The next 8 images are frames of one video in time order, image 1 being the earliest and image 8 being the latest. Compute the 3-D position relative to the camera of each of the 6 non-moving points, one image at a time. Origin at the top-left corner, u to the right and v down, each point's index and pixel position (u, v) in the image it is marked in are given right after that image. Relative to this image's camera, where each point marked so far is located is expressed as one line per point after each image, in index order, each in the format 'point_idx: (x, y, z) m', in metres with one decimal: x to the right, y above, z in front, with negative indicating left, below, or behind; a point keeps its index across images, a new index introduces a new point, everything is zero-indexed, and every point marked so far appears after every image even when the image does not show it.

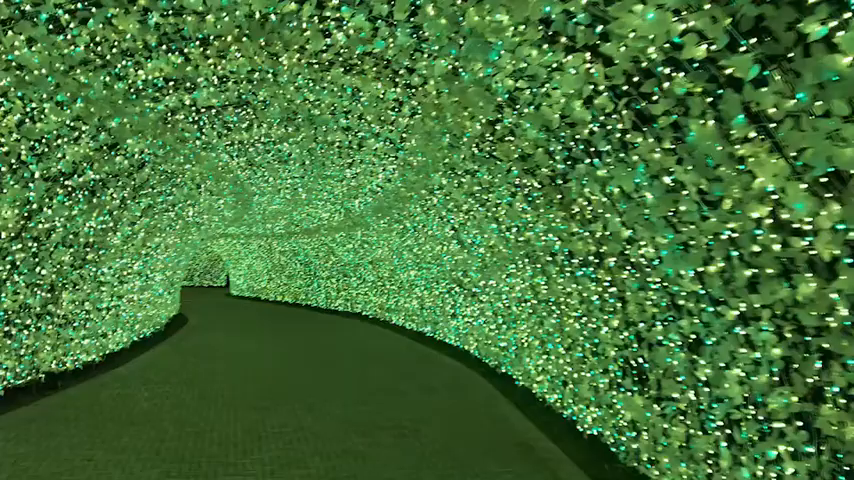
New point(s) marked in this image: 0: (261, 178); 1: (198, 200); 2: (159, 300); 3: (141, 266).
0: (-2.6, +1.0, +12.1) m
1: (-3.4, +0.6, +11.5) m
2: (-5.0, -1.1, +14.2) m
3: (-4.2, -0.4, +11.2) m
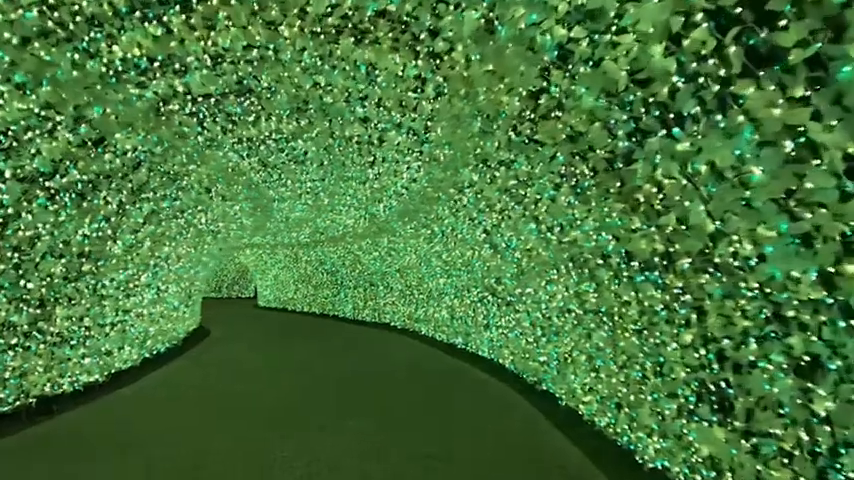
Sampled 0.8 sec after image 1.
0: (-2.2, +0.8, +11.3) m
1: (-3.0, +0.5, +10.7) m
2: (-4.4, -1.3, +13.4) m
3: (-3.8, -0.5, +10.5) m
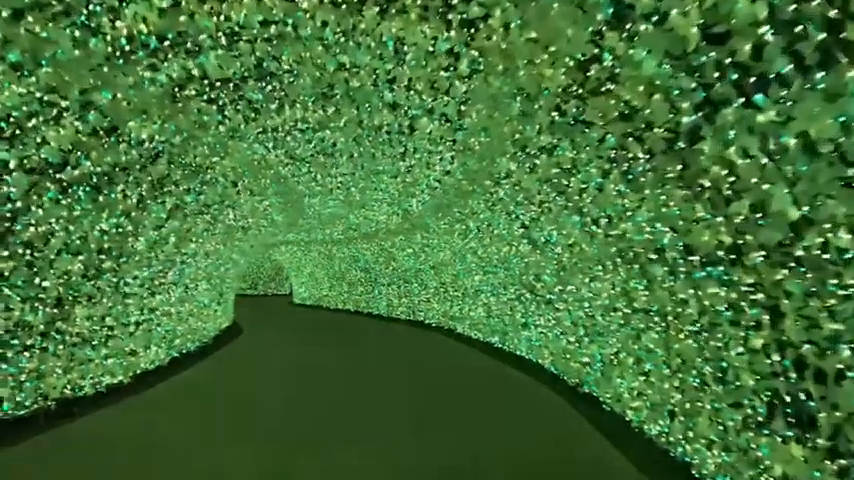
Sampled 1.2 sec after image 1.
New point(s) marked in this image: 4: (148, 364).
0: (-1.7, +0.9, +10.9) m
1: (-2.6, +0.5, +10.3) m
2: (-3.8, -1.3, +13.1) m
3: (-3.3, -0.5, +10.2) m
4: (-3.6, -1.6, +9.8) m
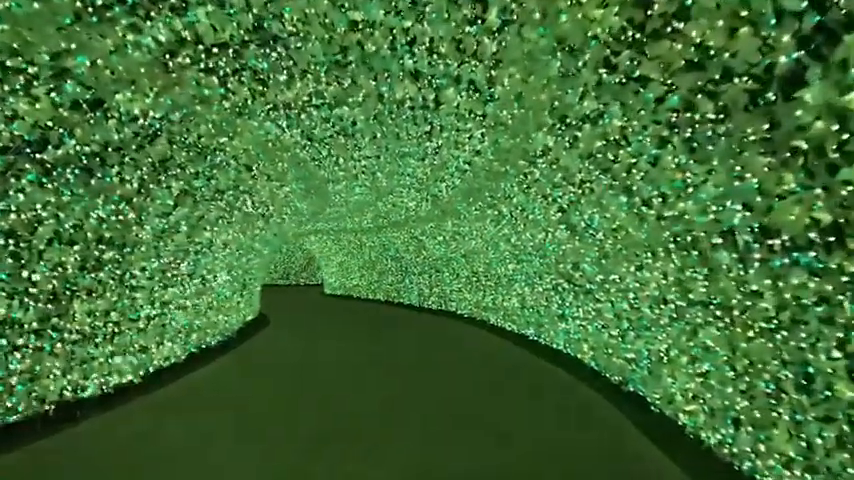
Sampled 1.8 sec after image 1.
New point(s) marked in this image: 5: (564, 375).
0: (-1.3, +1.1, +10.2) m
1: (-2.2, +0.7, +9.7) m
2: (-3.3, -1.1, +12.6) m
3: (-3.0, -0.3, +9.6) m
4: (-3.2, -1.5, +9.3) m
5: (+1.8, -1.7, +10.0) m
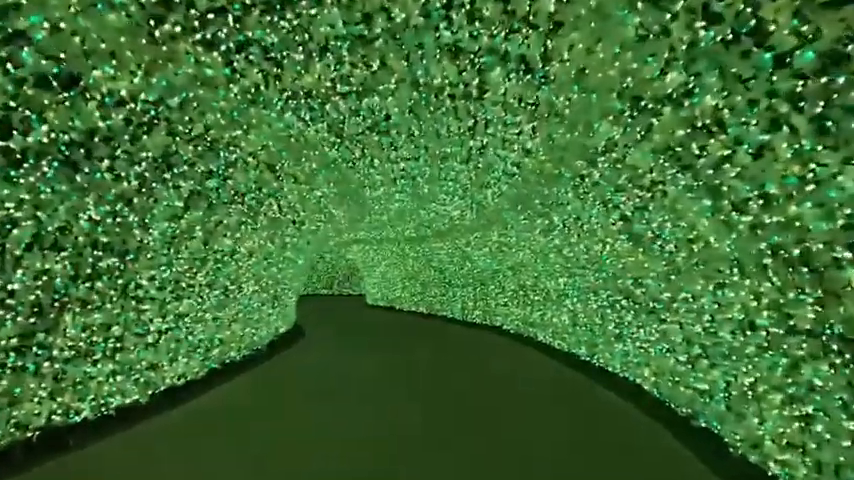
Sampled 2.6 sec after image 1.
0: (-0.8, +1.0, +9.3) m
1: (-1.7, +0.6, +8.9) m
2: (-2.7, -1.2, +11.8) m
3: (-2.5, -0.4, +8.8) m
4: (-2.8, -1.5, +8.5) m
5: (+2.2, -1.9, +8.9) m
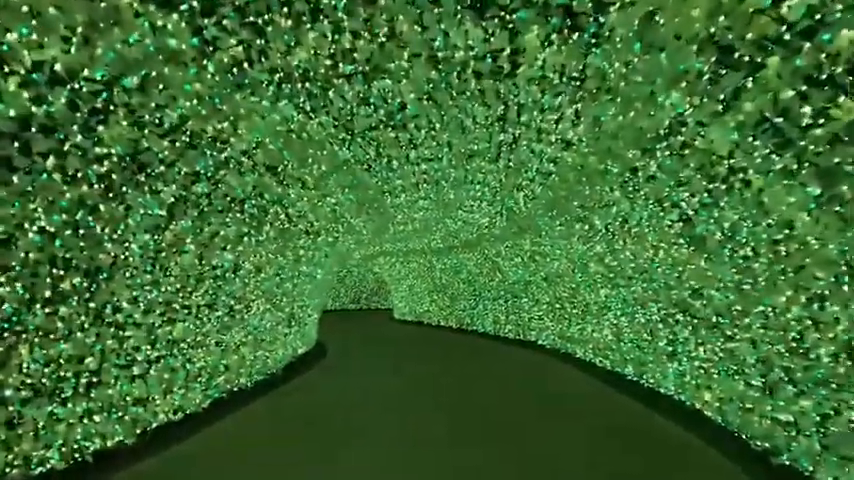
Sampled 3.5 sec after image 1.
0: (-0.5, +0.8, +8.3) m
1: (-1.4, +0.5, +7.8) m
2: (-2.3, -1.4, +10.8) m
3: (-2.2, -0.6, +7.8) m
4: (-2.5, -1.7, +7.5) m
5: (+2.6, -1.9, +7.7) m
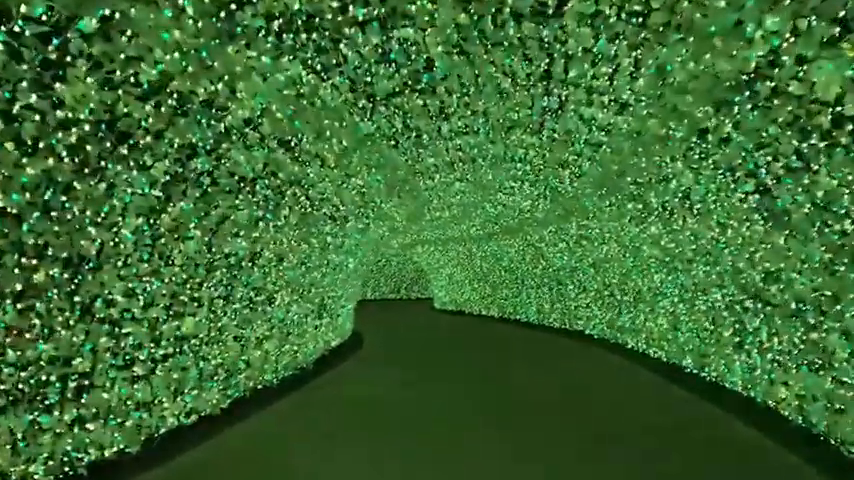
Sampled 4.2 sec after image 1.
0: (-0.2, +1.0, +7.5) m
1: (-1.1, +0.6, +7.1) m
2: (-1.8, -1.2, +10.1) m
3: (-1.9, -0.4, +7.1) m
4: (-2.2, -1.6, +6.8) m
5: (+2.9, -1.7, +6.8) m
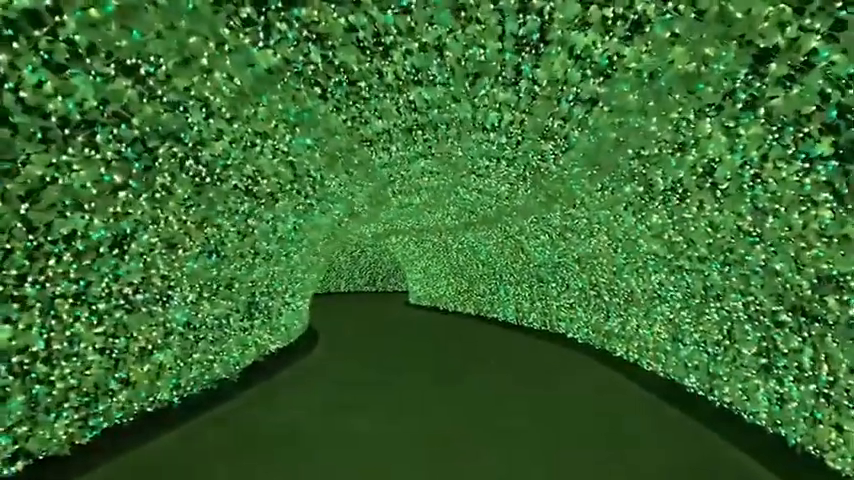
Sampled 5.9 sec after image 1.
0: (-0.7, +1.1, +5.5) m
1: (-1.6, +0.7, +5.1) m
2: (-2.3, -1.0, +8.1) m
3: (-2.4, -0.3, +5.1) m
4: (-2.7, -1.4, +4.8) m
5: (+2.4, -1.7, +4.9) m
